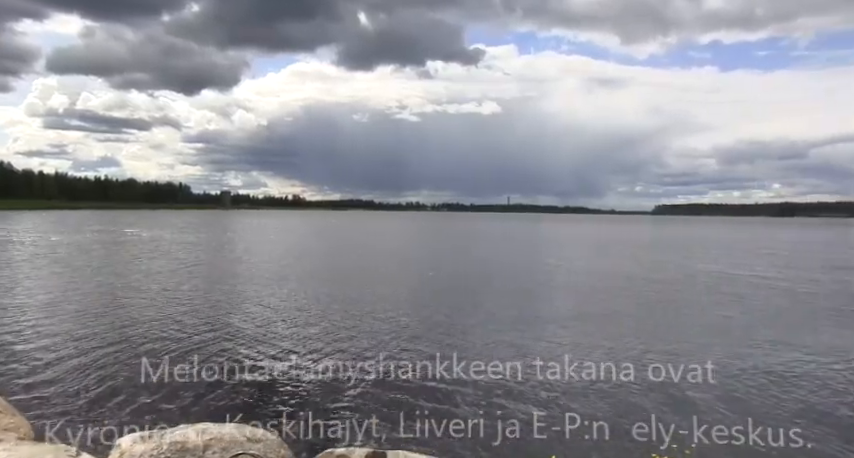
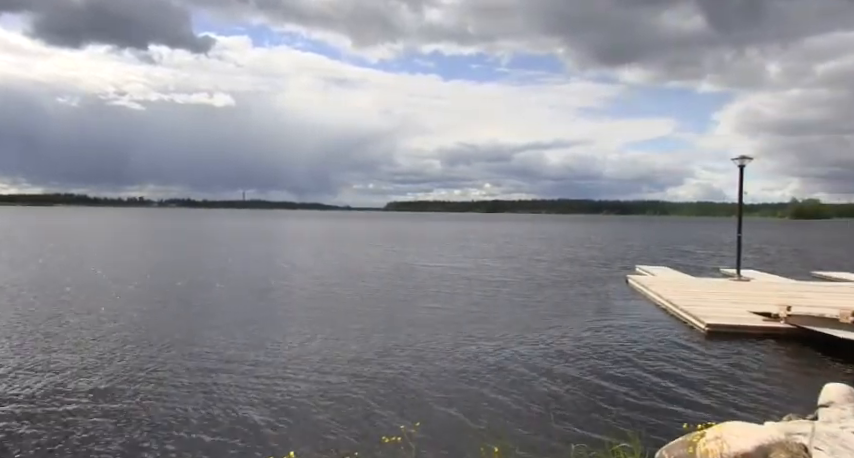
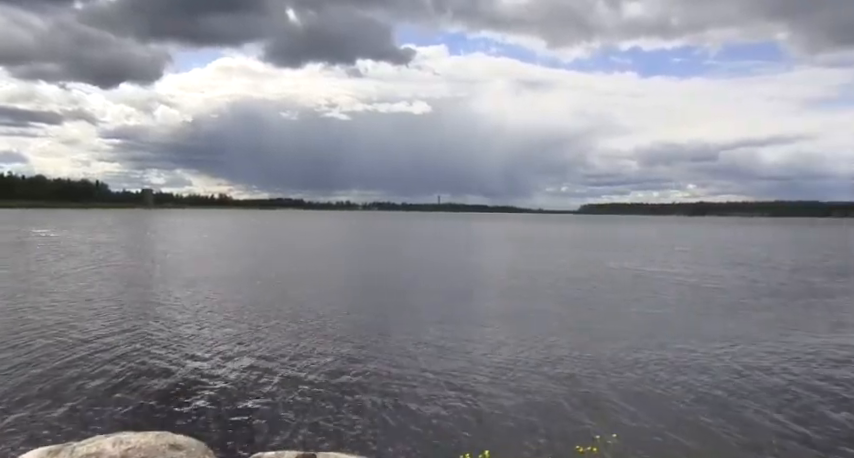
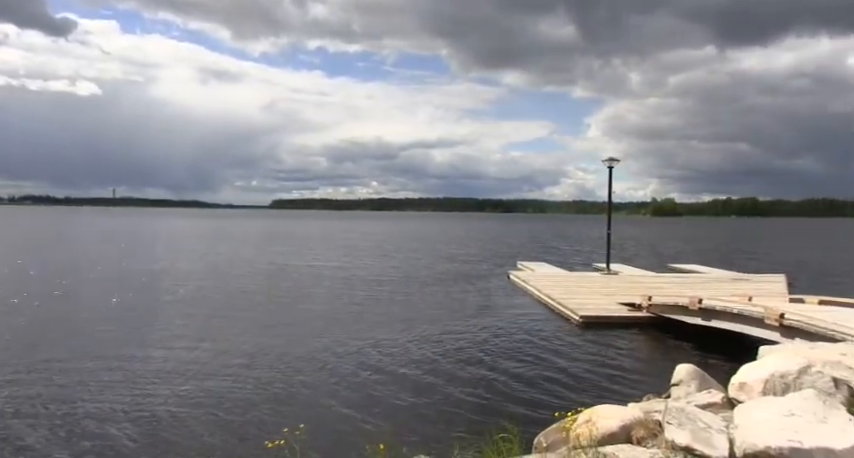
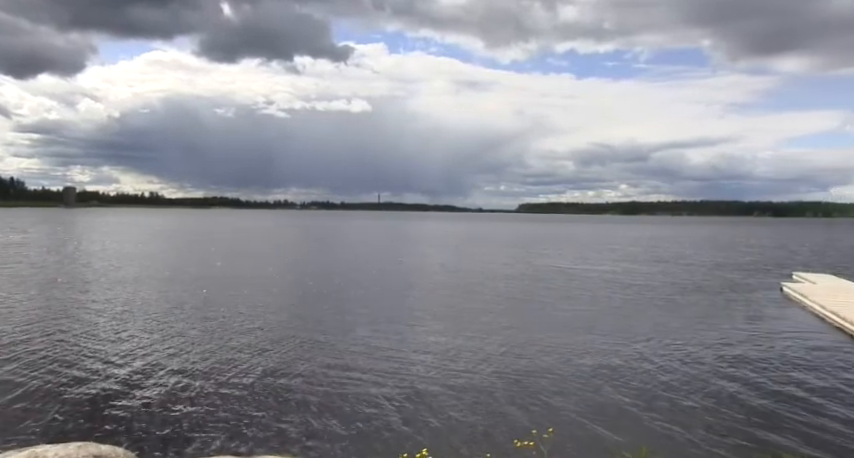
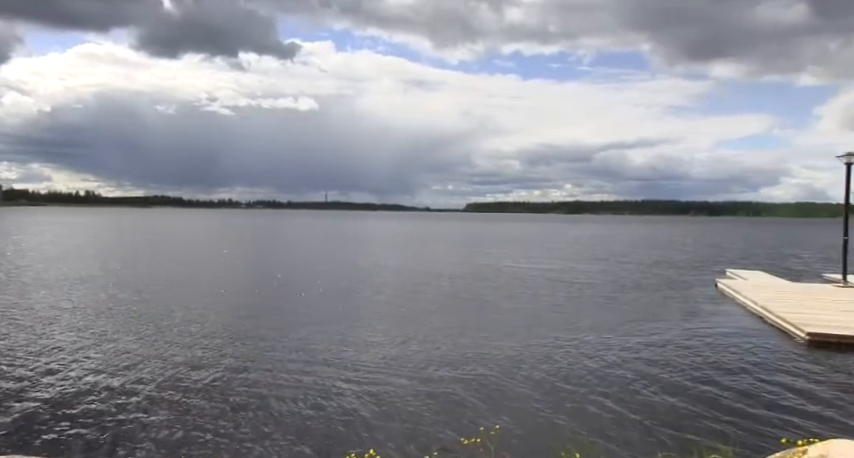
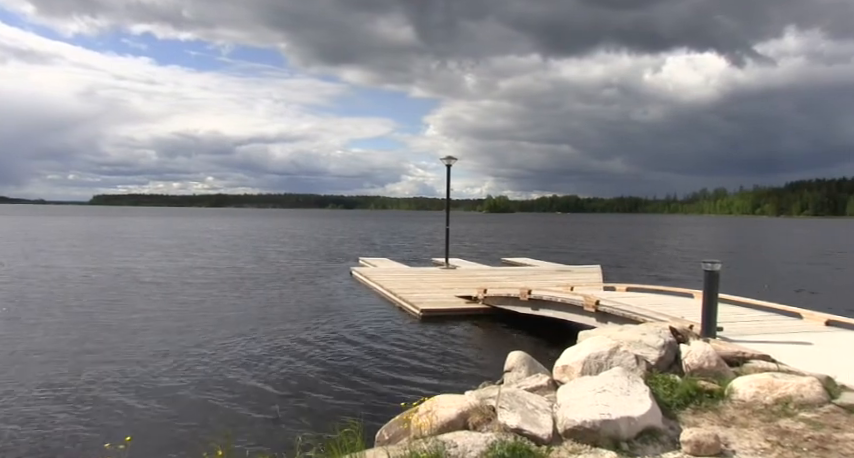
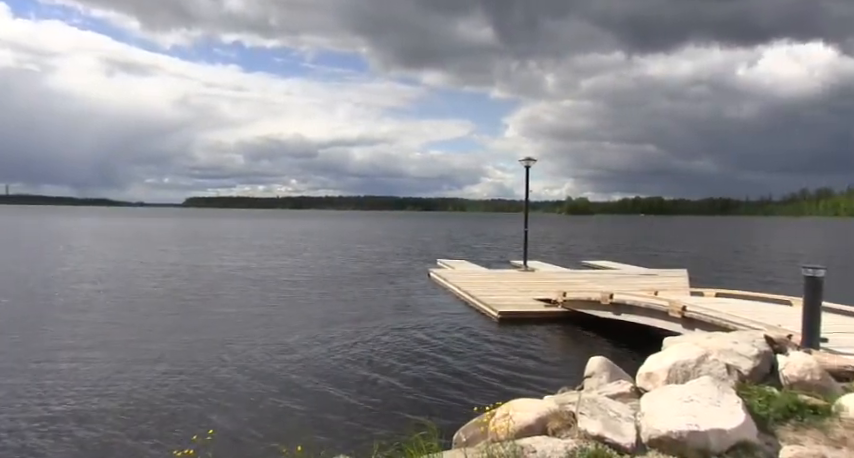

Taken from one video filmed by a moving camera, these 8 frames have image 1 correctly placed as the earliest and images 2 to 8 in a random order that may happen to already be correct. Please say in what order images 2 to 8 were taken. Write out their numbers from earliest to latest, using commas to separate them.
3, 5, 6, 2, 4, 8, 7
